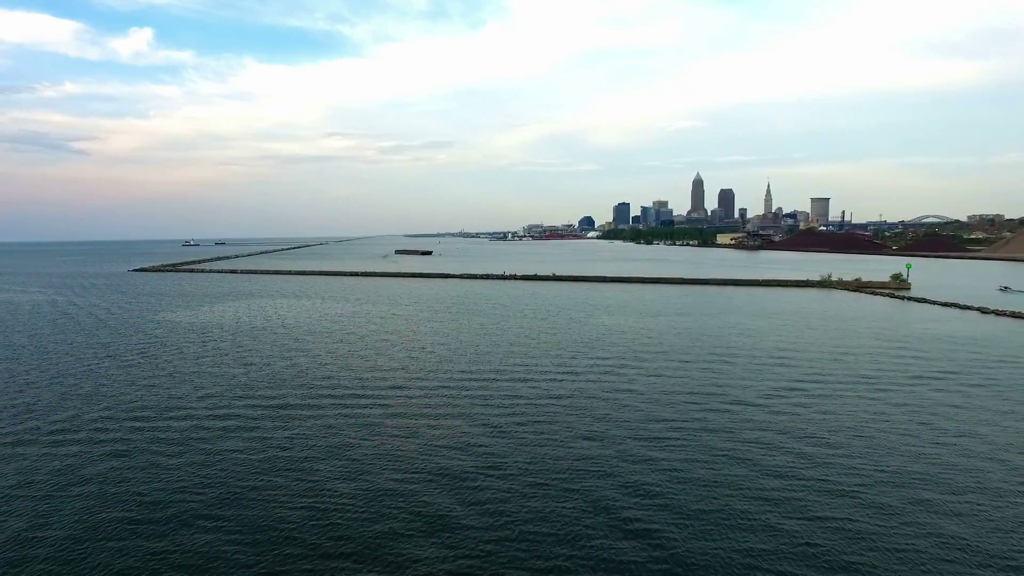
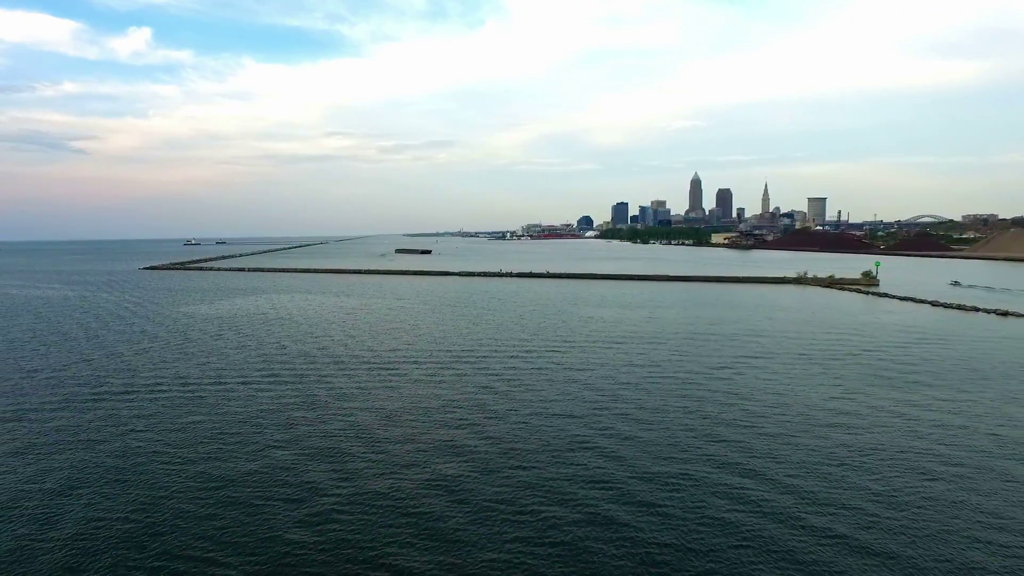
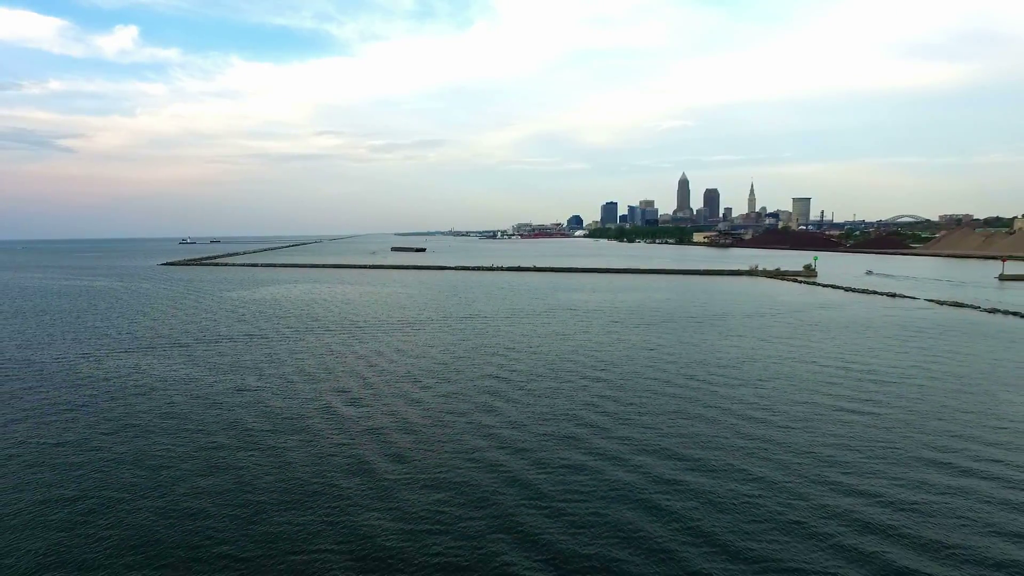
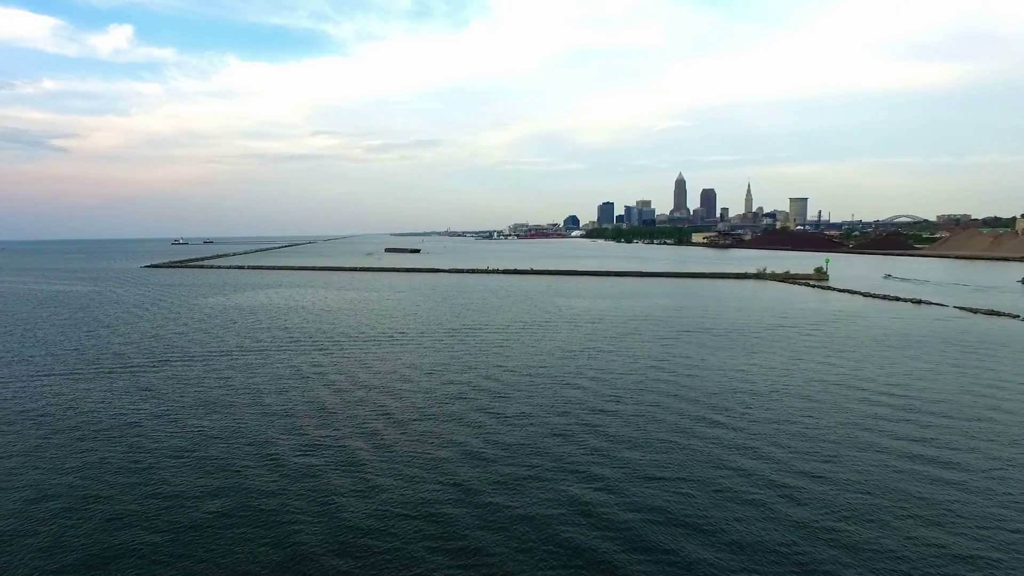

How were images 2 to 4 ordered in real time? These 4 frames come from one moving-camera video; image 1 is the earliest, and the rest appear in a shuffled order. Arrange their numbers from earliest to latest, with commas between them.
2, 4, 3
